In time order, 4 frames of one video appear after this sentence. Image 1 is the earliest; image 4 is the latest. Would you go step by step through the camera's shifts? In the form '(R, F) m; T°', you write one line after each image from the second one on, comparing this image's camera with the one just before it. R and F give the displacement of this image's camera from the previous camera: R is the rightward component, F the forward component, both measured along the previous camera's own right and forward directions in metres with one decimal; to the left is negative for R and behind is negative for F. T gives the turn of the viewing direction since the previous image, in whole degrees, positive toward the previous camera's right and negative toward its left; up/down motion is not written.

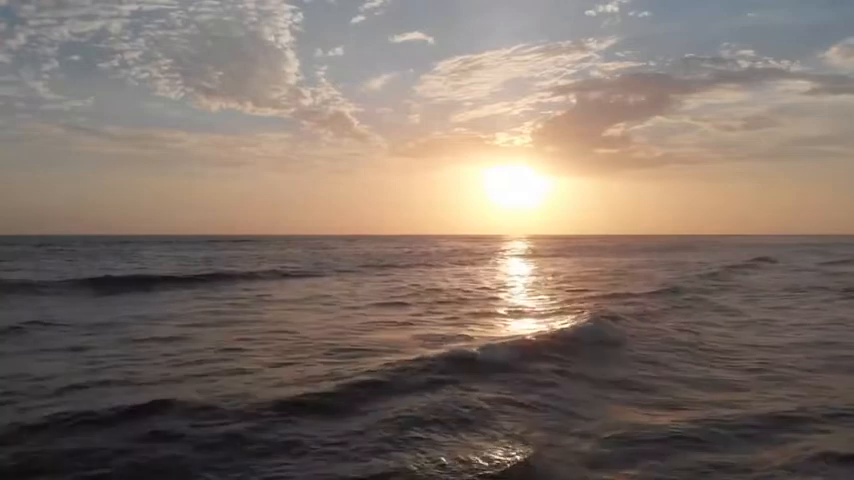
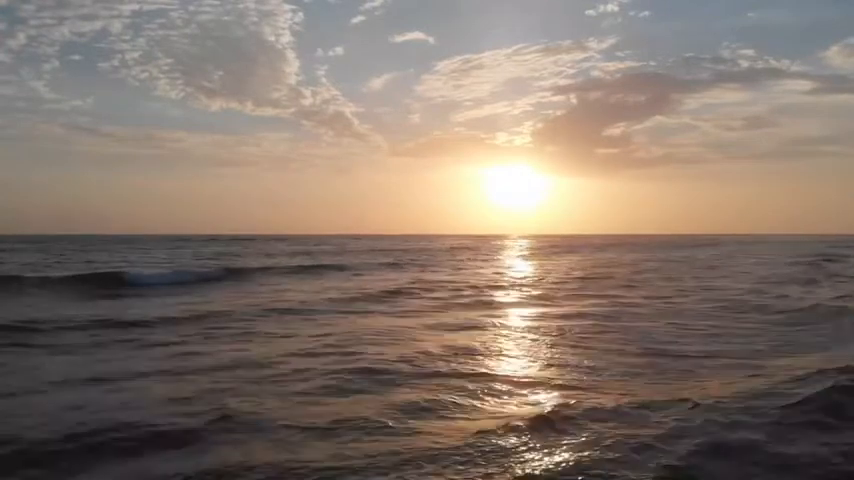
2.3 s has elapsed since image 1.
(-0.8, +0.7) m; 0°
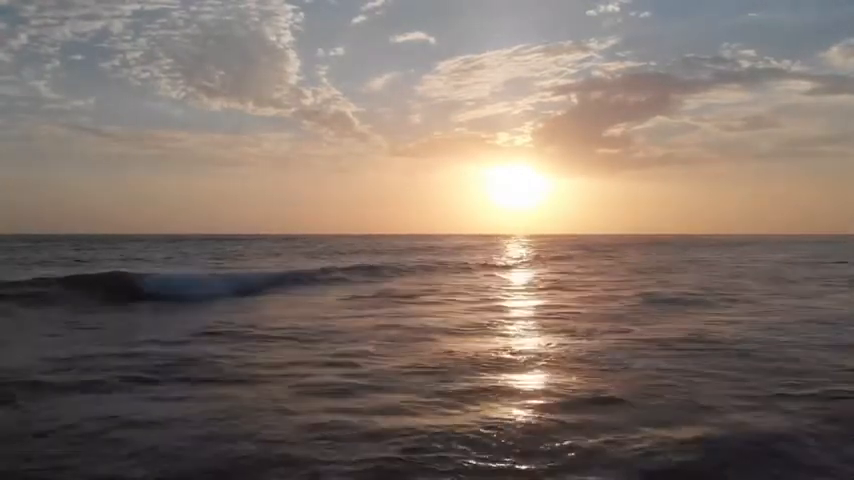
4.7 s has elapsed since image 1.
(-0.7, -2.1) m; 0°
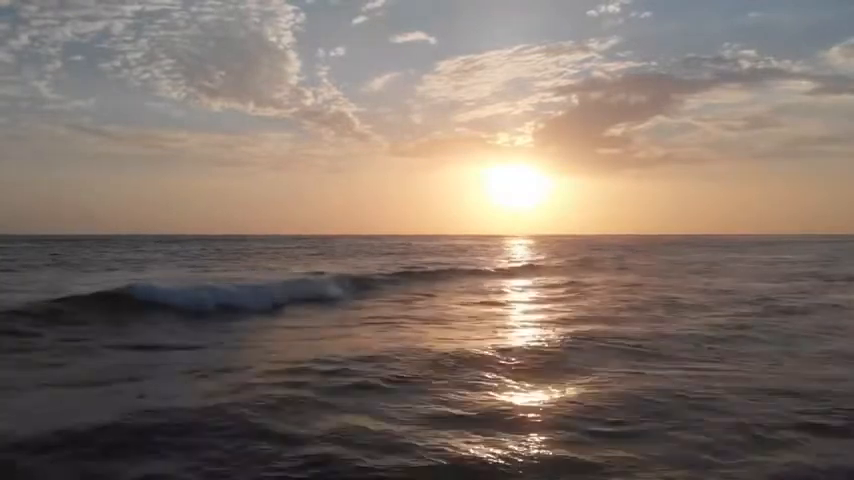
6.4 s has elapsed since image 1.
(0.0, +3.0) m; 0°
